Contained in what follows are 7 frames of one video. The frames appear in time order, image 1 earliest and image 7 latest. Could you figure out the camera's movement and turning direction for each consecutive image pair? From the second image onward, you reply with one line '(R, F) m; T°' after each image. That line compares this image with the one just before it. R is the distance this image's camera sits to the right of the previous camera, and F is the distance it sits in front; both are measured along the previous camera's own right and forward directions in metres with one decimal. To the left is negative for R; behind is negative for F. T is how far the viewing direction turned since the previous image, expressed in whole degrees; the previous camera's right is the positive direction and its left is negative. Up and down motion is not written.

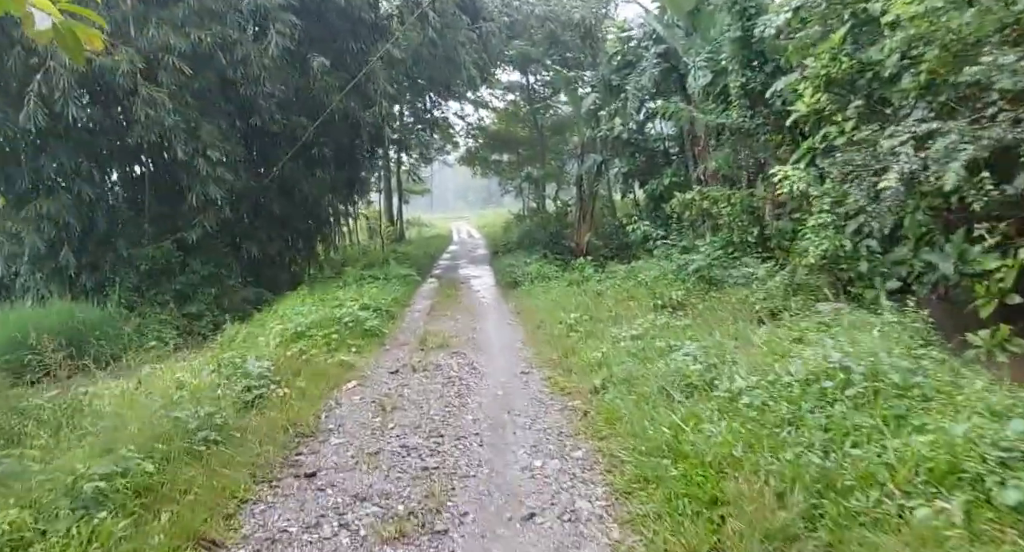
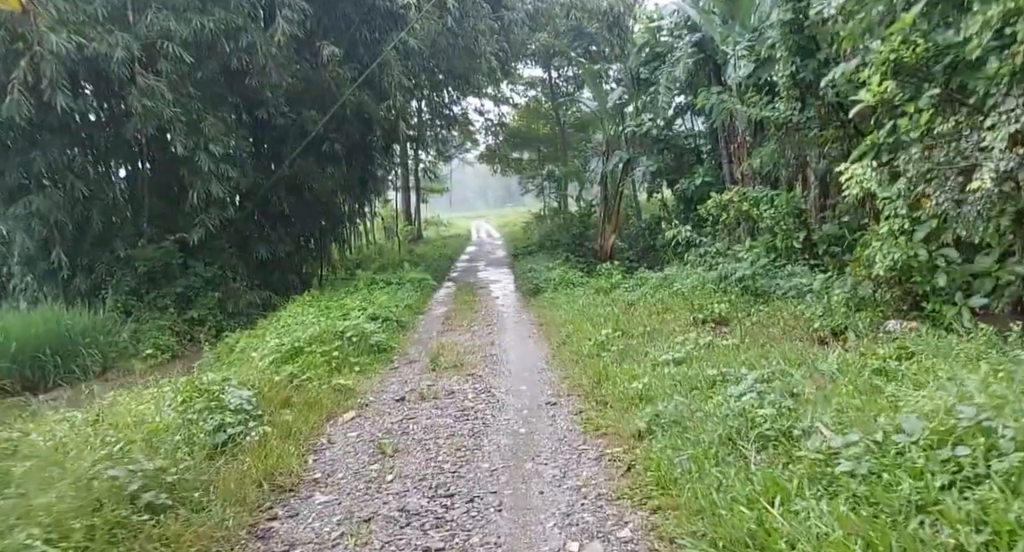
(0.0, +0.7) m; -2°
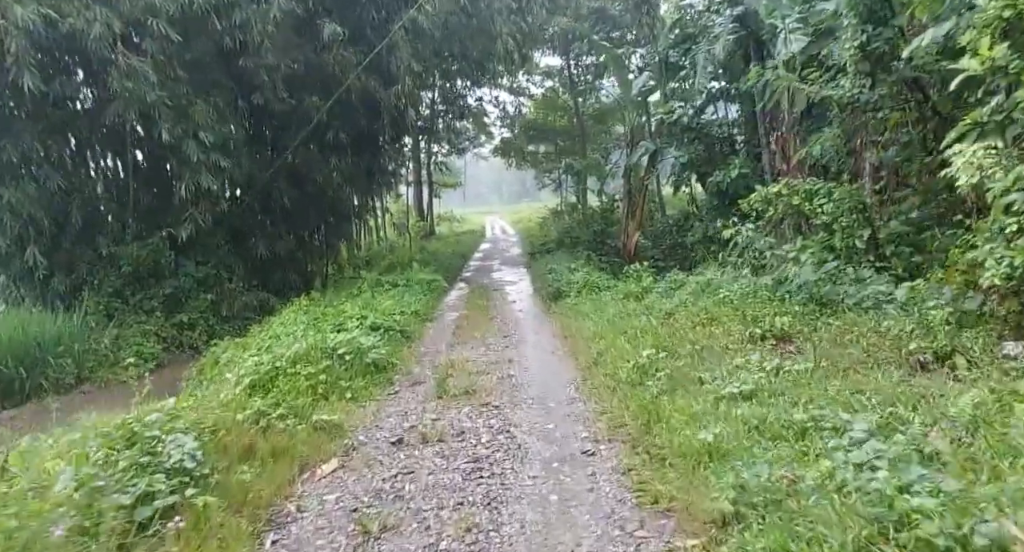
(-0.1, +1.0) m; -1°
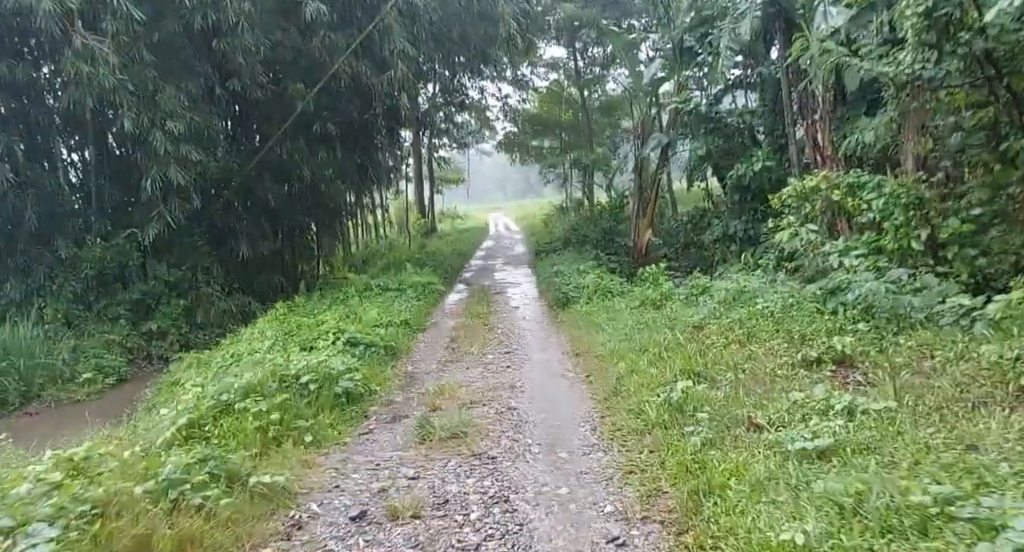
(0.0, +0.9) m; 0°
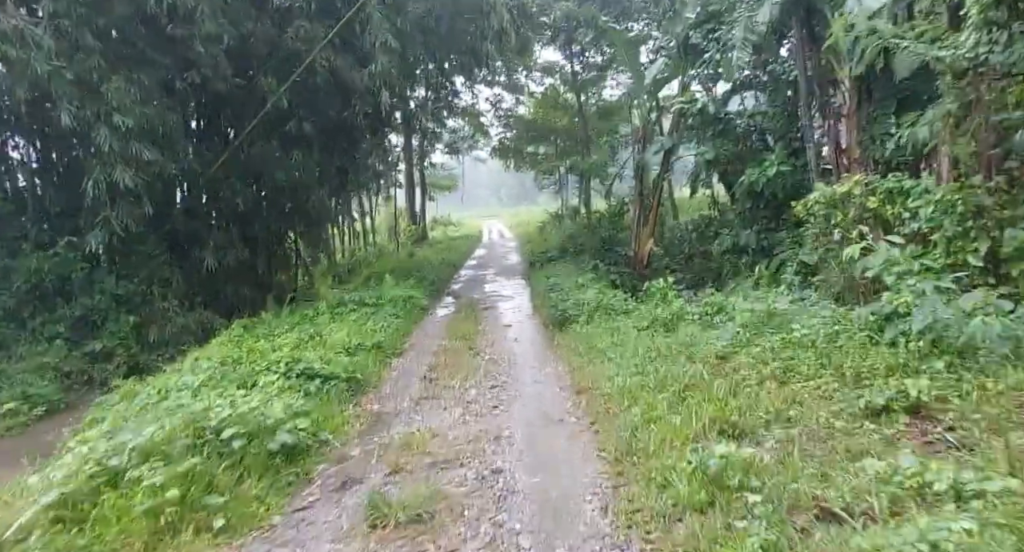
(0.0, +0.9) m; +1°
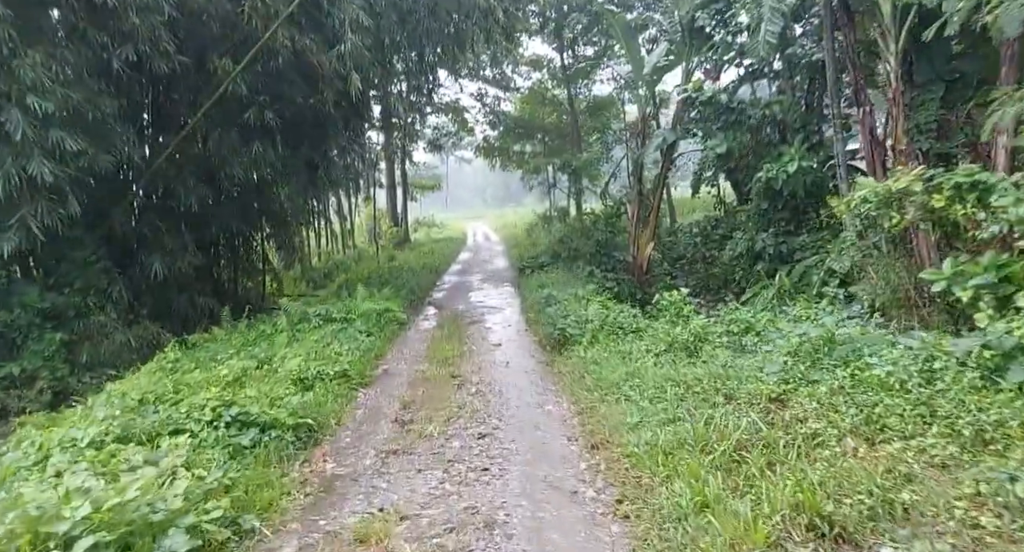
(-0.1, +1.1) m; +1°
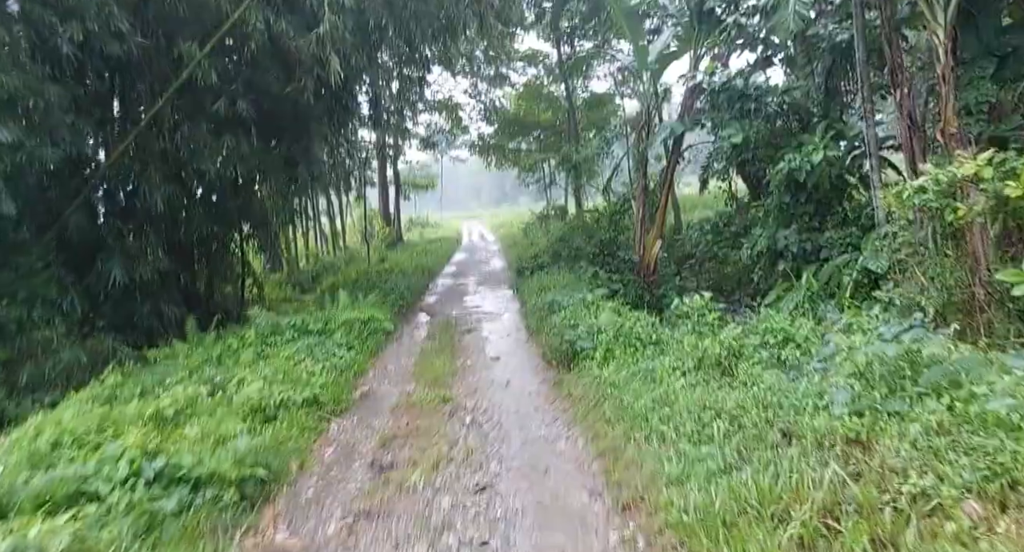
(0.0, +0.8) m; 0°
